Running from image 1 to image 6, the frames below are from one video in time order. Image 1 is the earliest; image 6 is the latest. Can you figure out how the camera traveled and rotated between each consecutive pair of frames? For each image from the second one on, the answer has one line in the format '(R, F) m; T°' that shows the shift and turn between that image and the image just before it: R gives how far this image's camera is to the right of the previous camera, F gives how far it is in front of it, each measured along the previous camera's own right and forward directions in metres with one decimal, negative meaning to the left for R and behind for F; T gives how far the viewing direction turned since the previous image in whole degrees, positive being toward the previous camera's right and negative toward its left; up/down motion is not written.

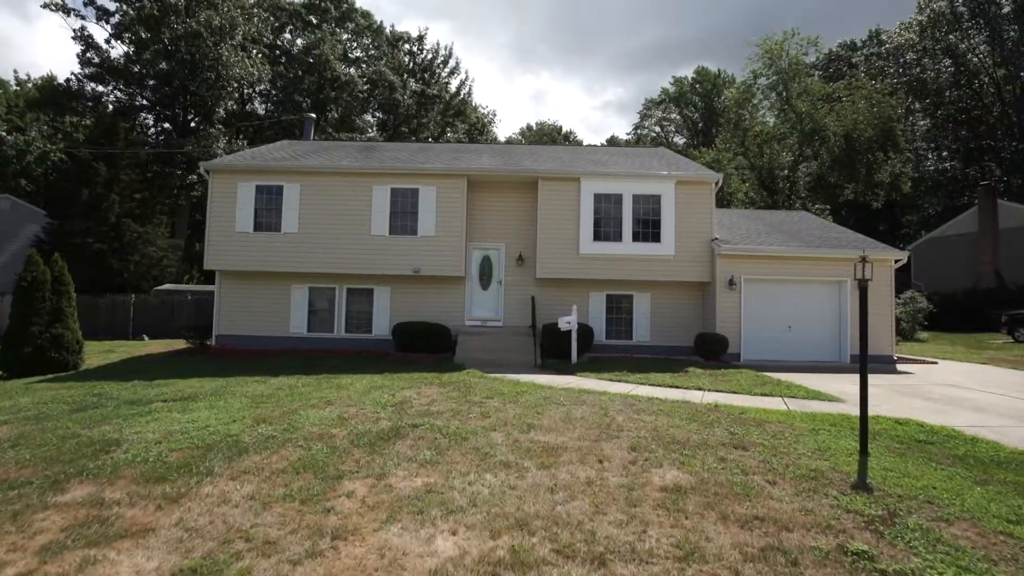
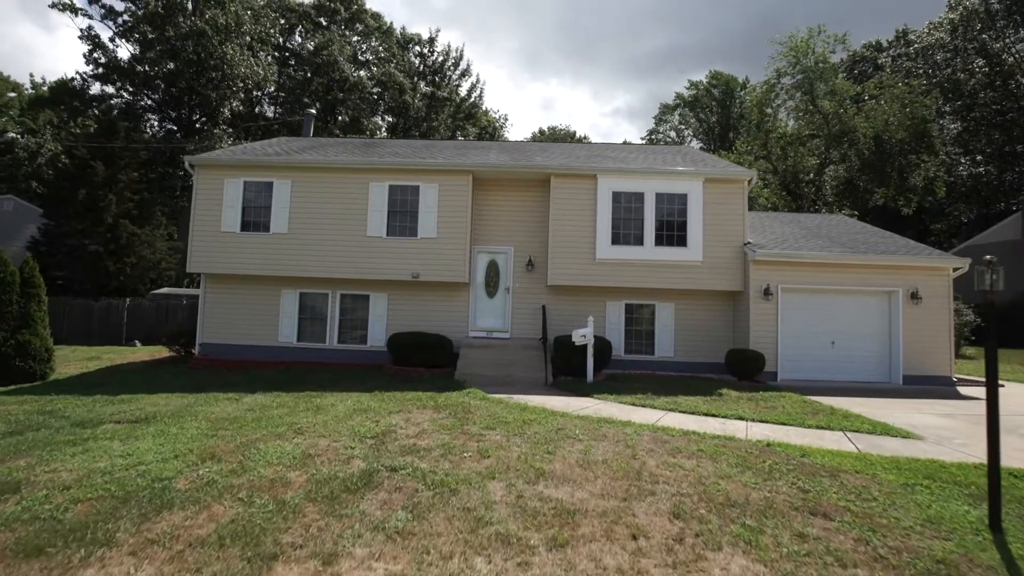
(+0.1, +1.4) m; -2°
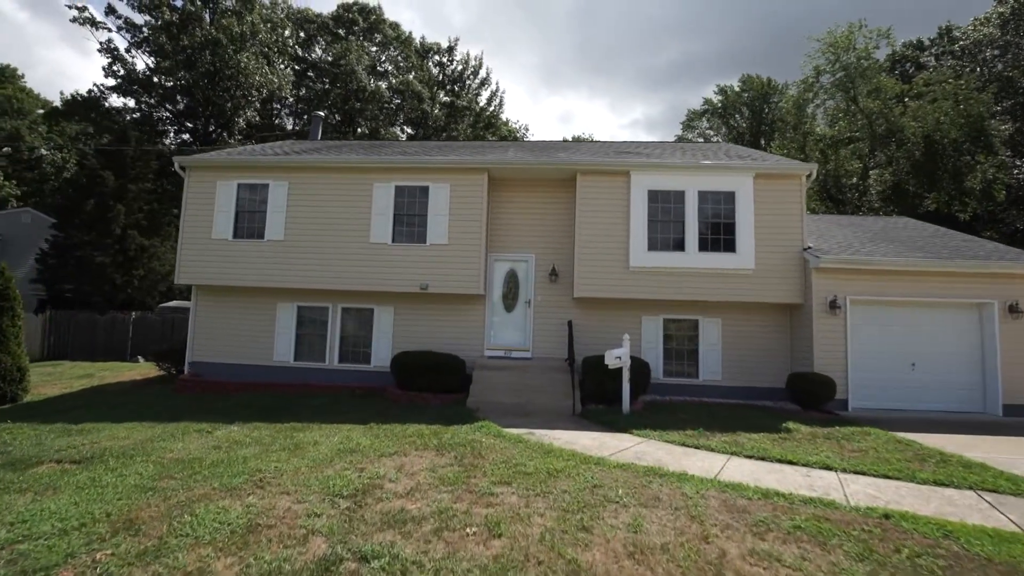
(0.0, +1.6) m; -3°
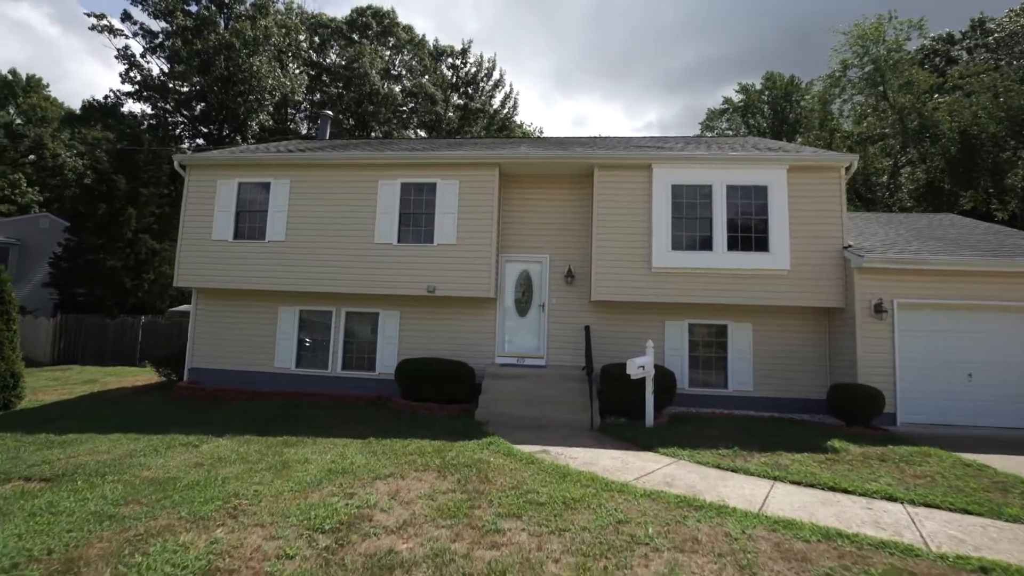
(+0.1, +0.8) m; -2°
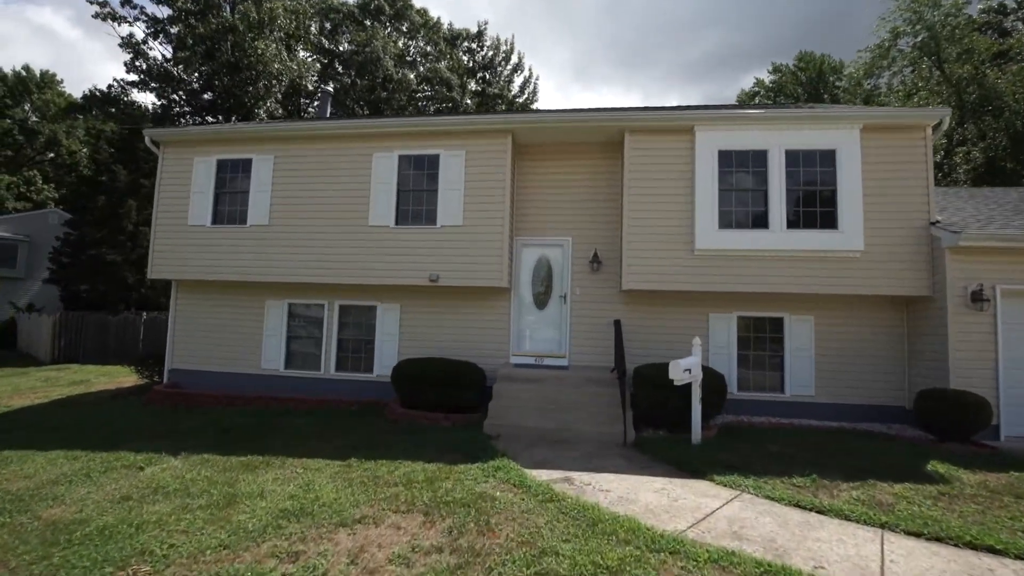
(+0.1, +1.5) m; -3°
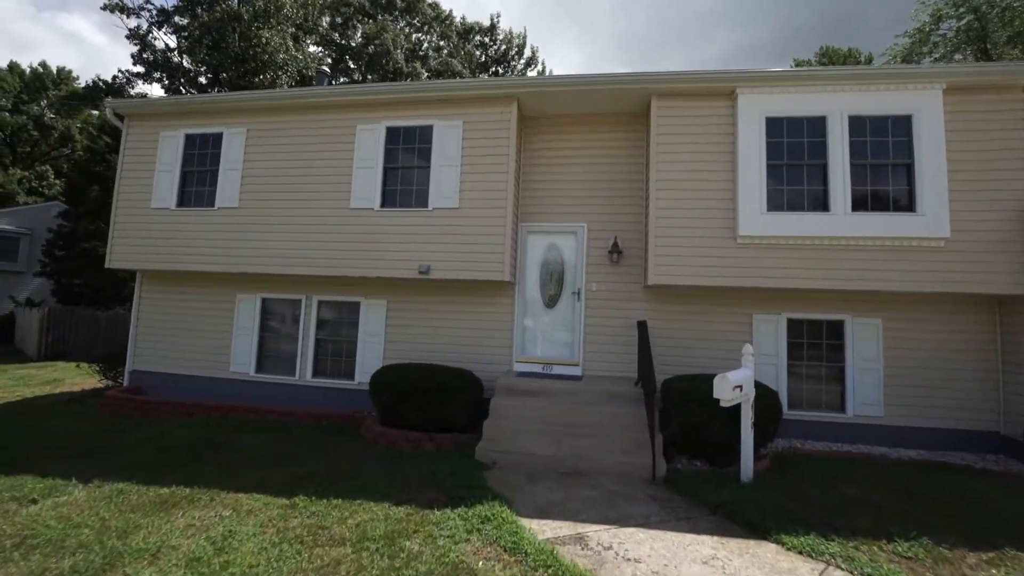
(+0.2, +1.4) m; -2°
